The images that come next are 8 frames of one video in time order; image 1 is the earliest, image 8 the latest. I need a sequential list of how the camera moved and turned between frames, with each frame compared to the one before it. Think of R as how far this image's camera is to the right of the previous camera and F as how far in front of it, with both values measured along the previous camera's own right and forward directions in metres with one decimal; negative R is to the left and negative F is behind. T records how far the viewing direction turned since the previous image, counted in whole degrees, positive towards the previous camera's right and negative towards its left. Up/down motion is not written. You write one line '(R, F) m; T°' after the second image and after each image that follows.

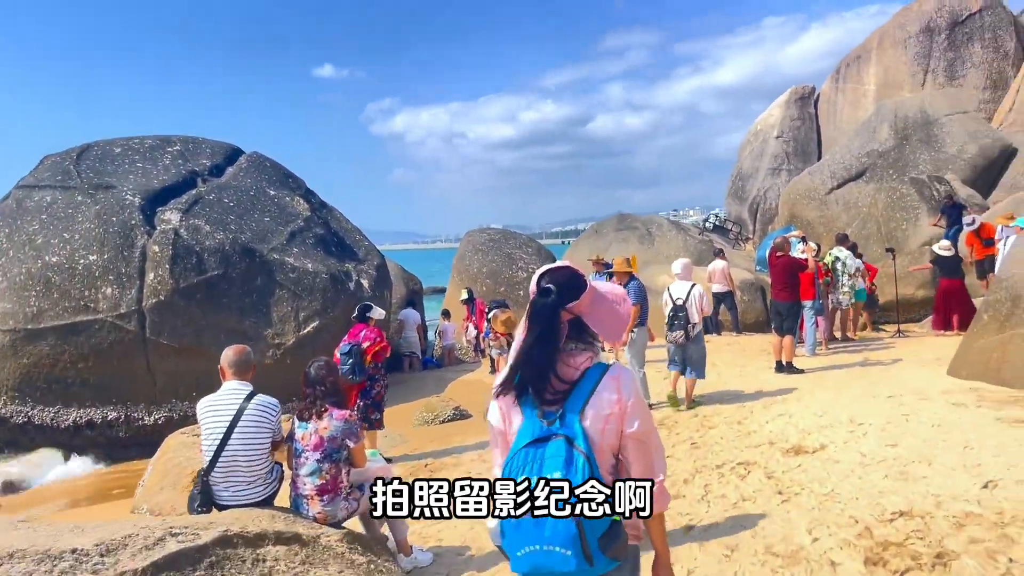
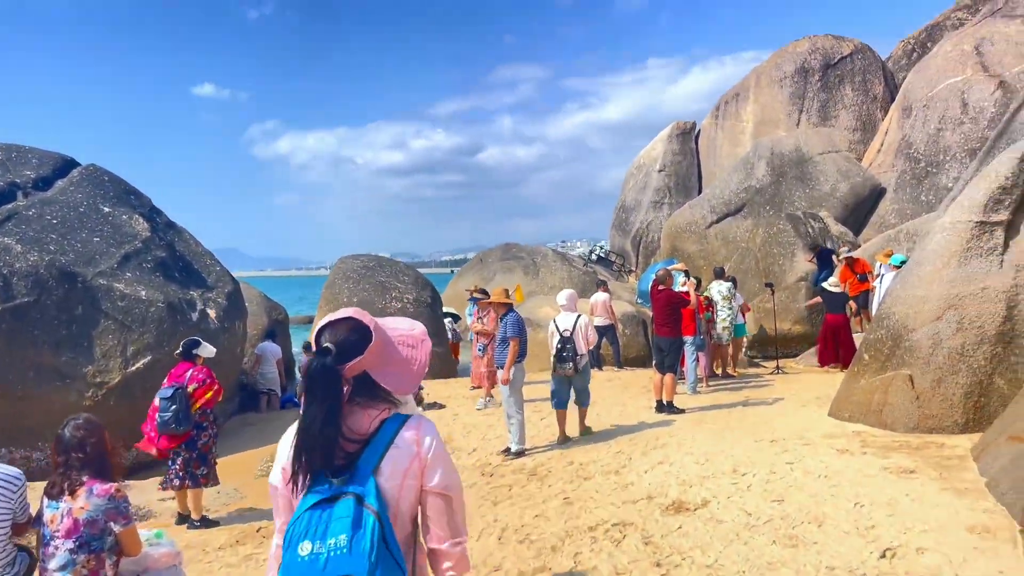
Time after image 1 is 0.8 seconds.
(+0.2, +0.6) m; +7°
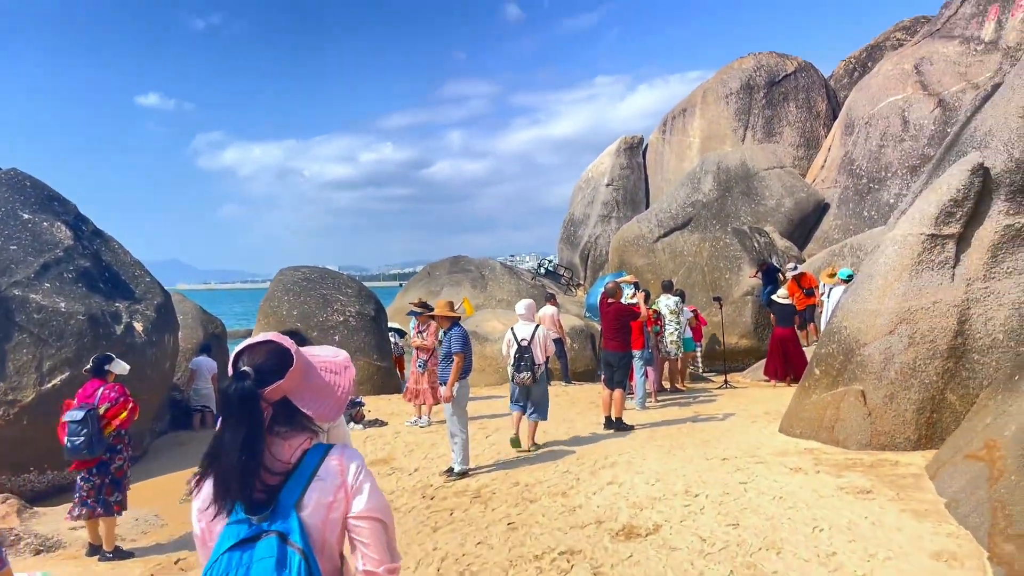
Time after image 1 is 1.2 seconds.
(0.0, +0.3) m; +3°
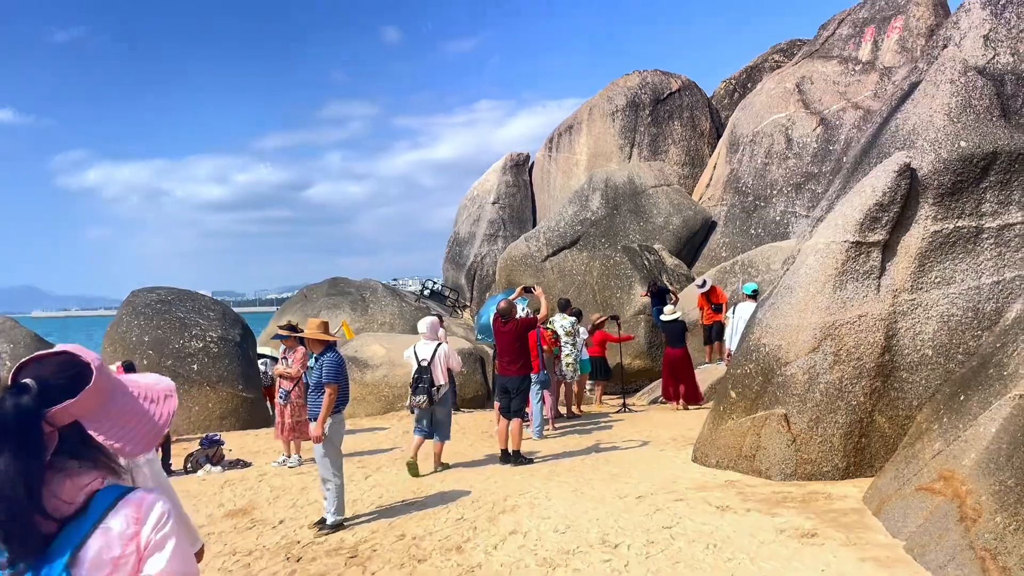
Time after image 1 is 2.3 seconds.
(0.0, +0.8) m; +8°
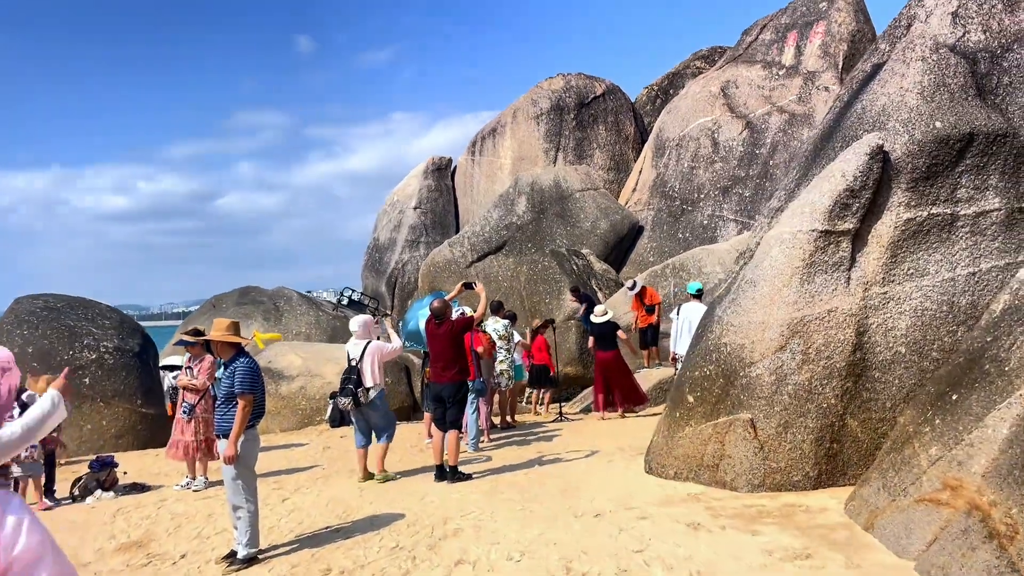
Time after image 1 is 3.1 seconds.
(-0.1, +0.6) m; +6°
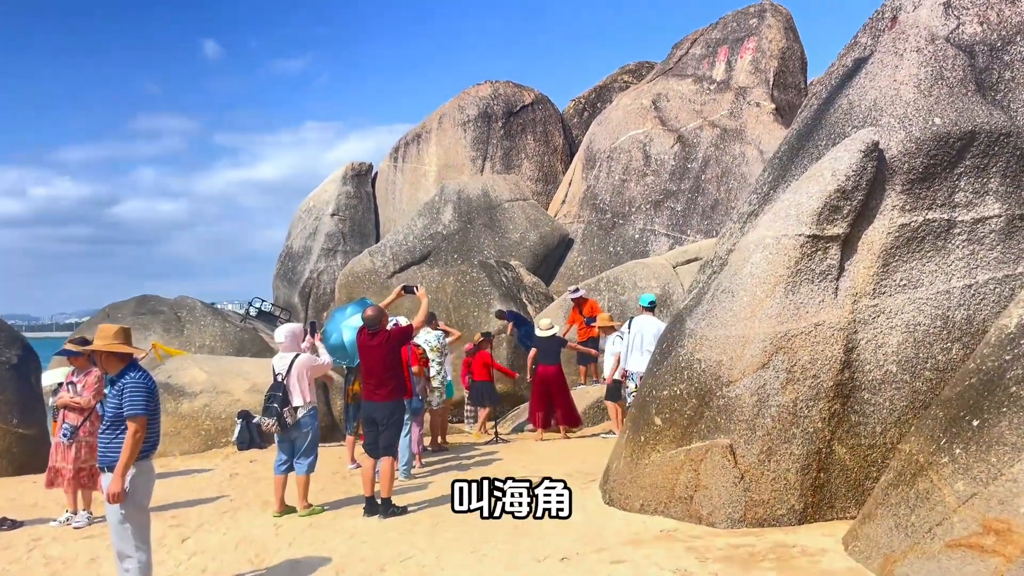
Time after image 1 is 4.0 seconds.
(-0.2, +0.7) m; +6°
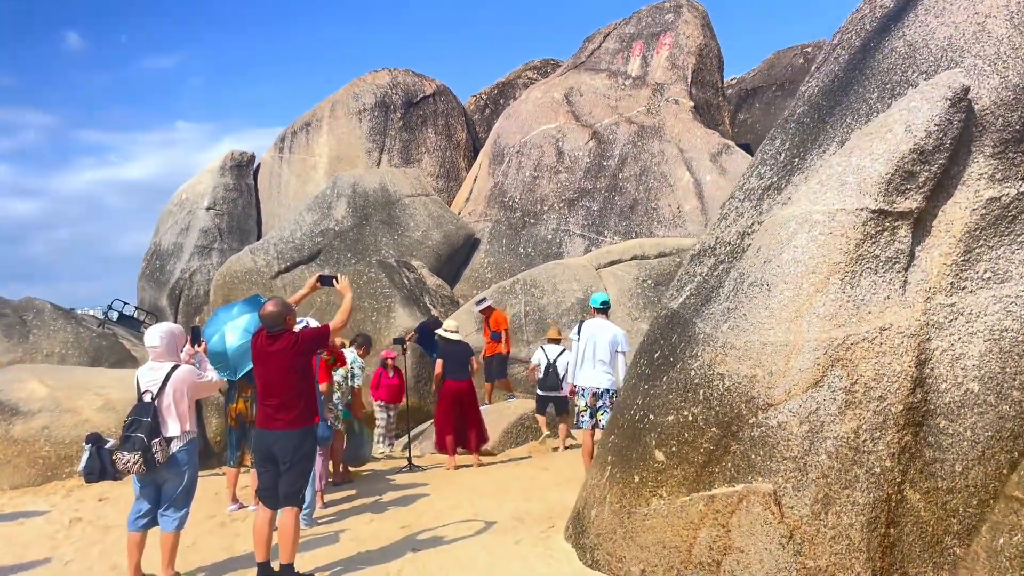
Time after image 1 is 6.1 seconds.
(-0.3, +1.3) m; +8°
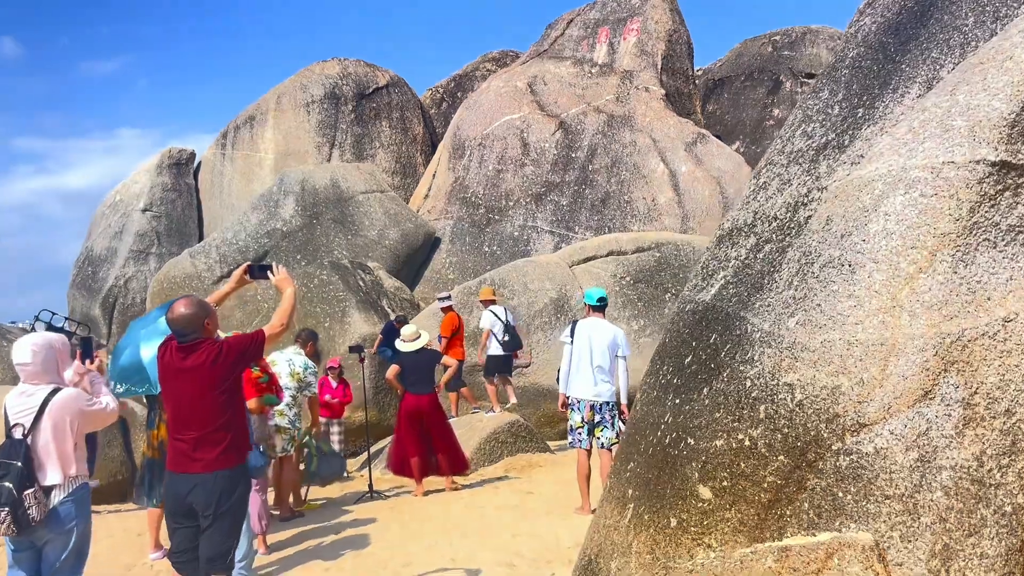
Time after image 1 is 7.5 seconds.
(-0.1, +0.9) m; +3°
